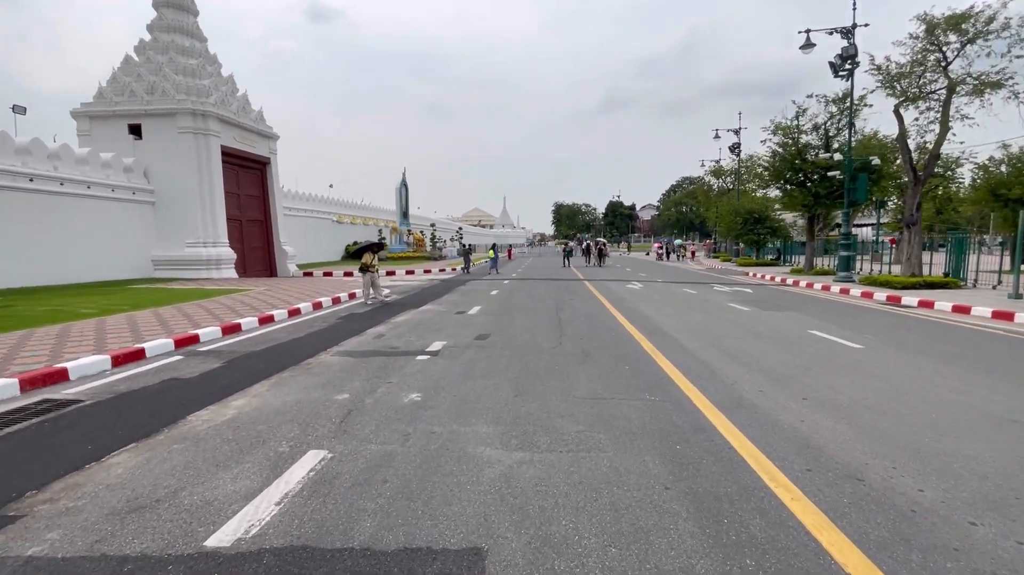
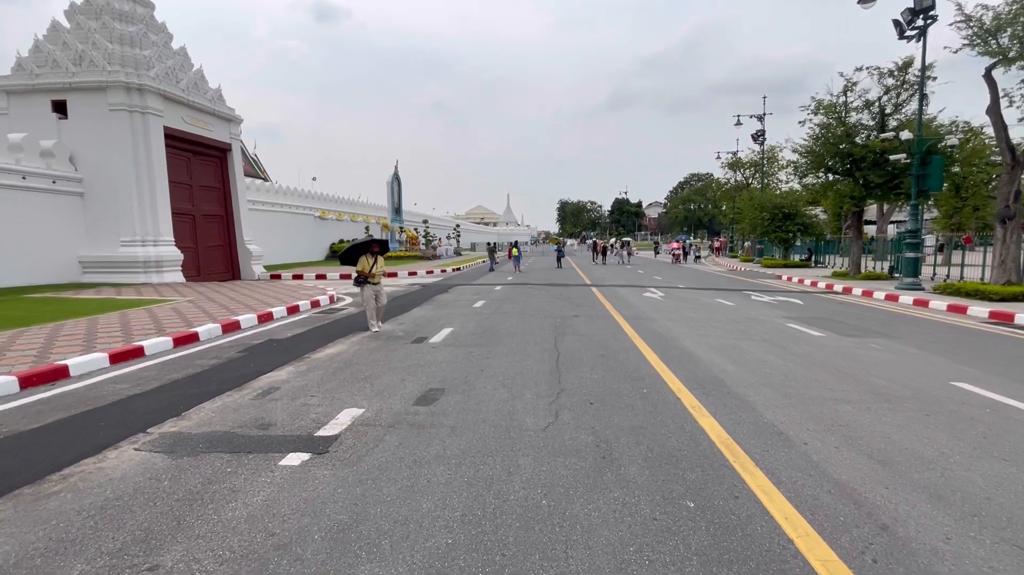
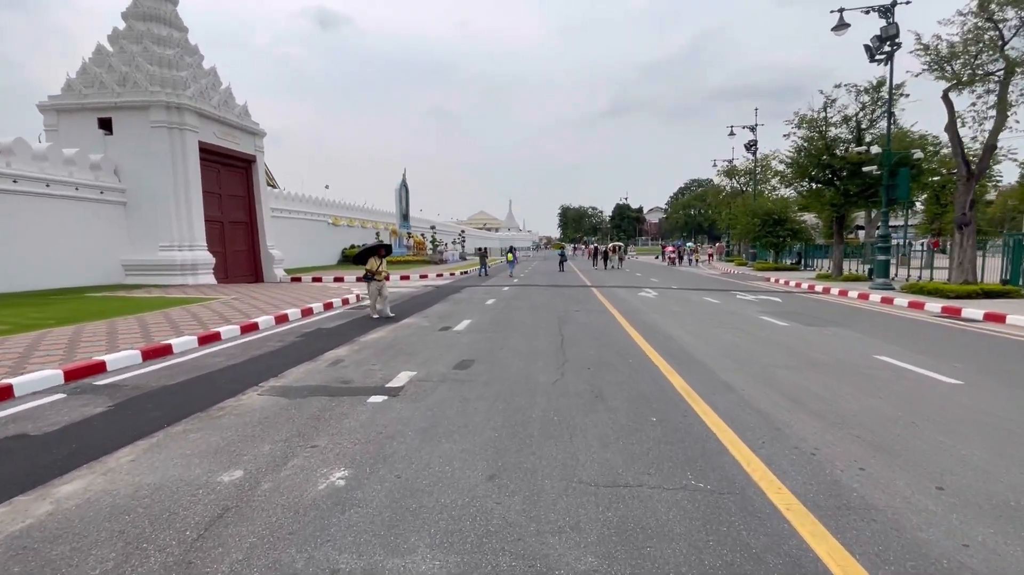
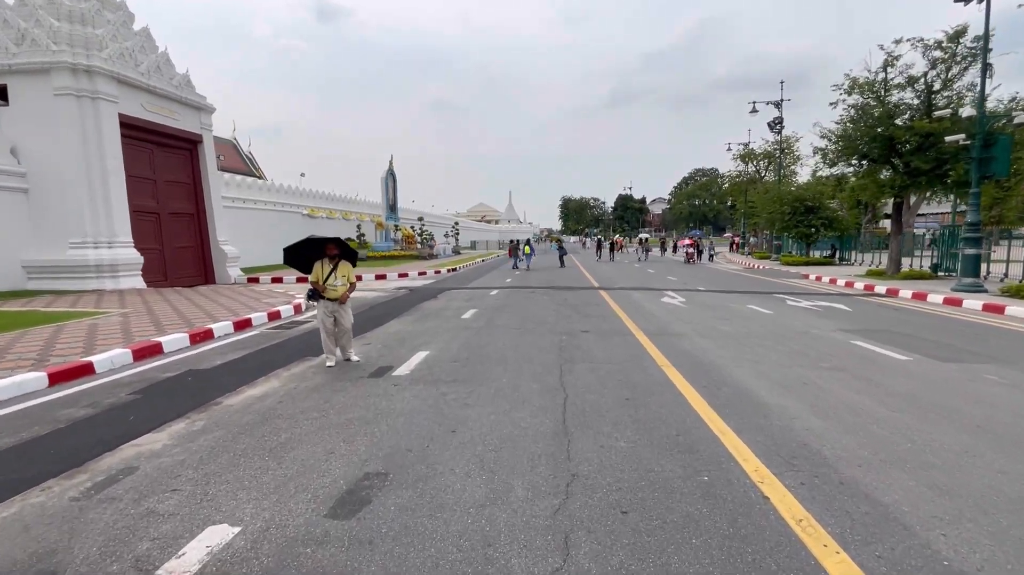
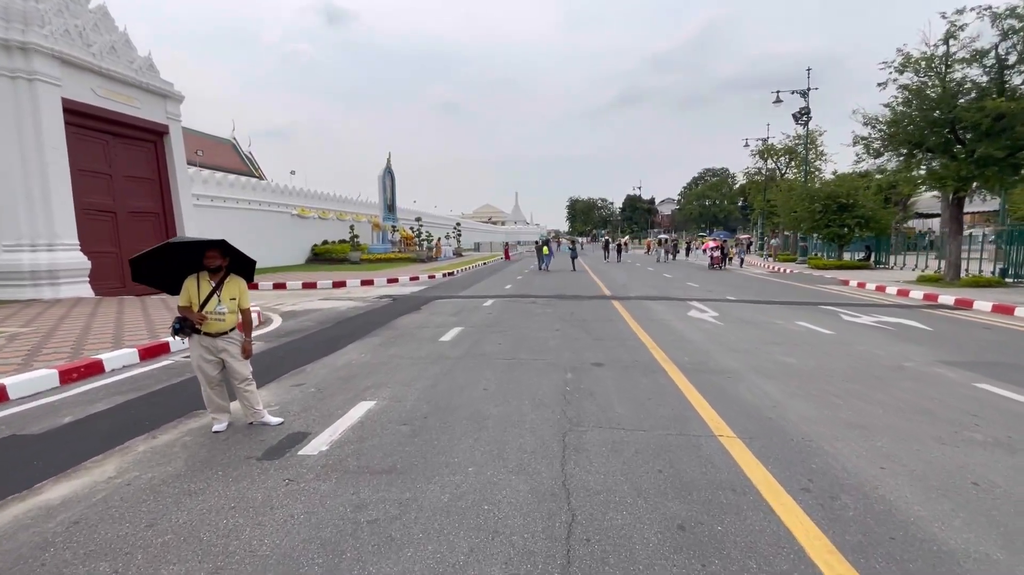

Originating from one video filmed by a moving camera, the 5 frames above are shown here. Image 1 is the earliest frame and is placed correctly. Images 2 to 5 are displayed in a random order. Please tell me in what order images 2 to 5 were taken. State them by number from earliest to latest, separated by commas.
3, 2, 4, 5
